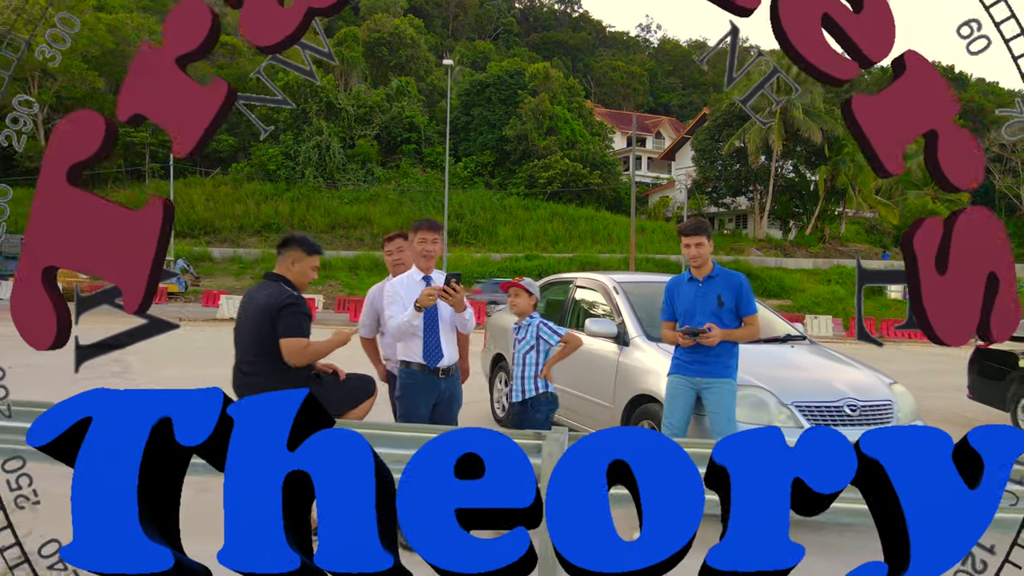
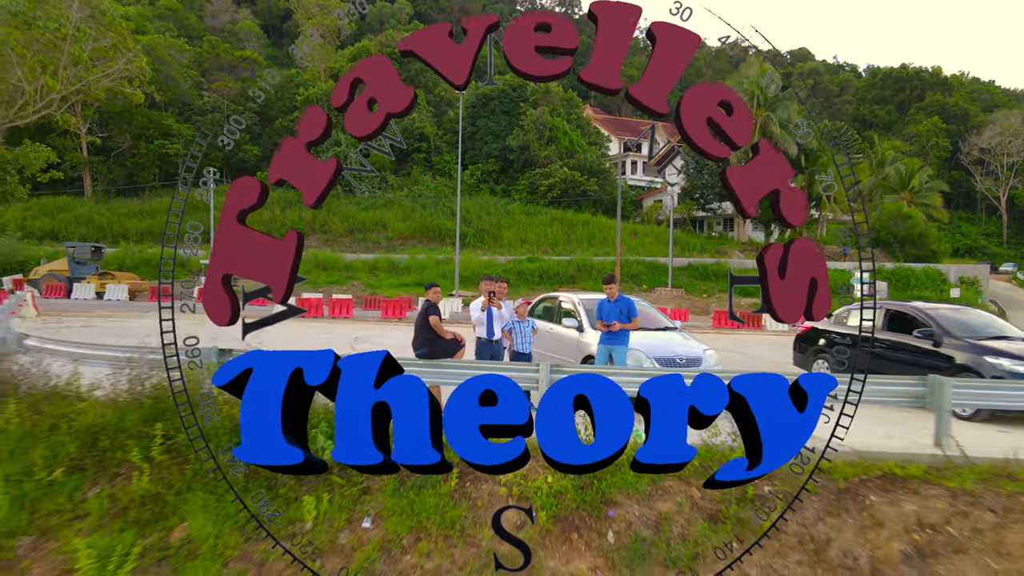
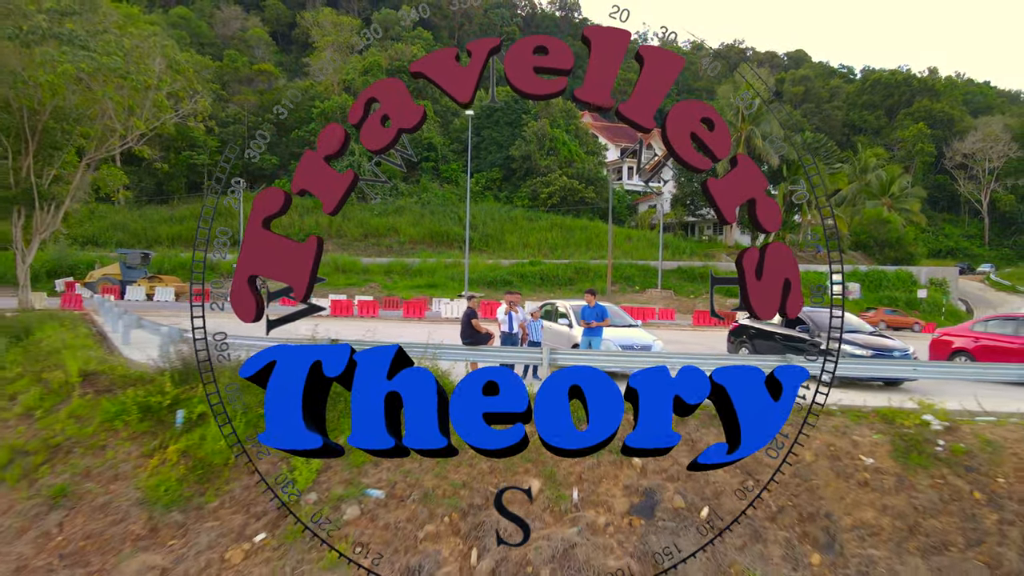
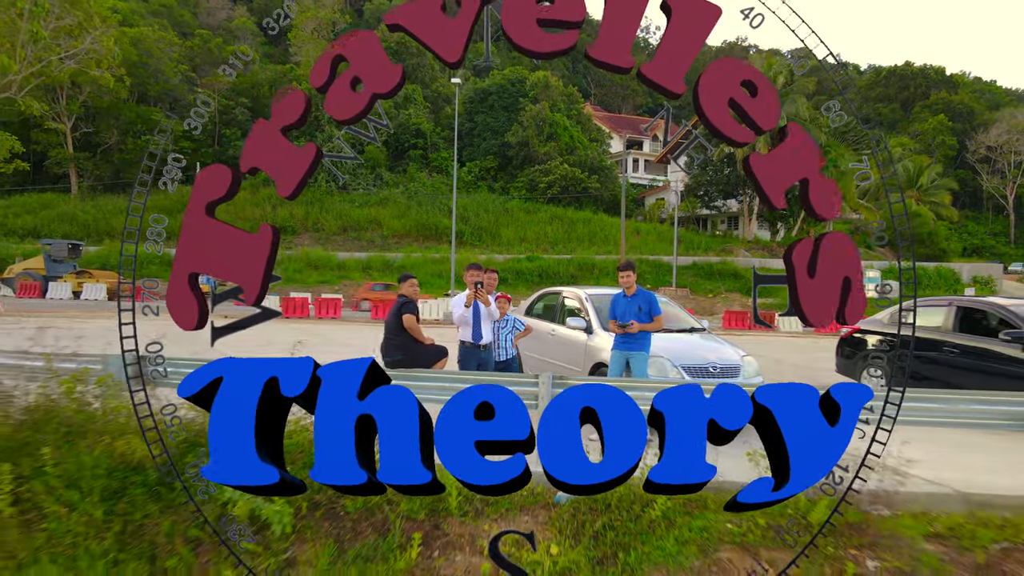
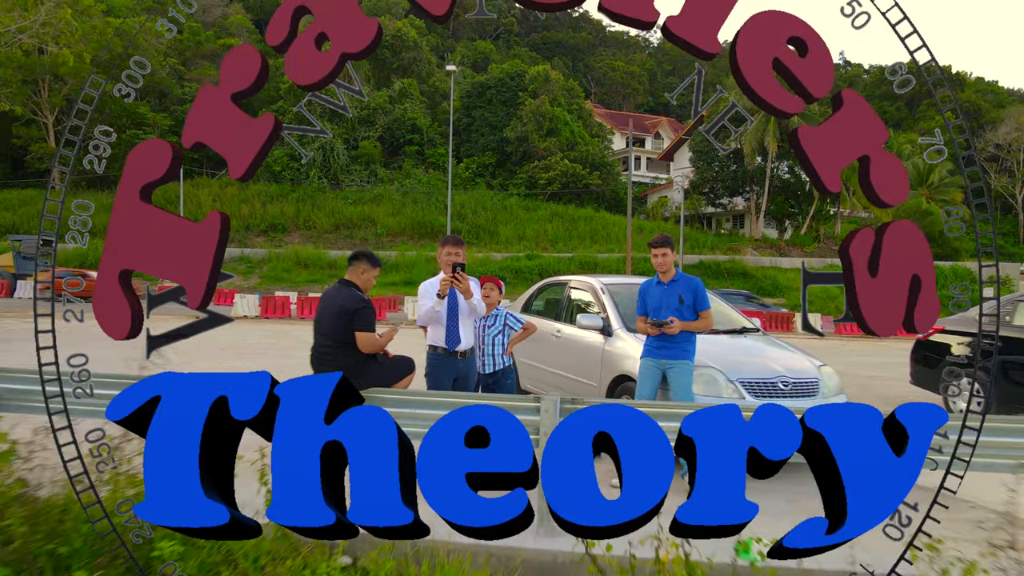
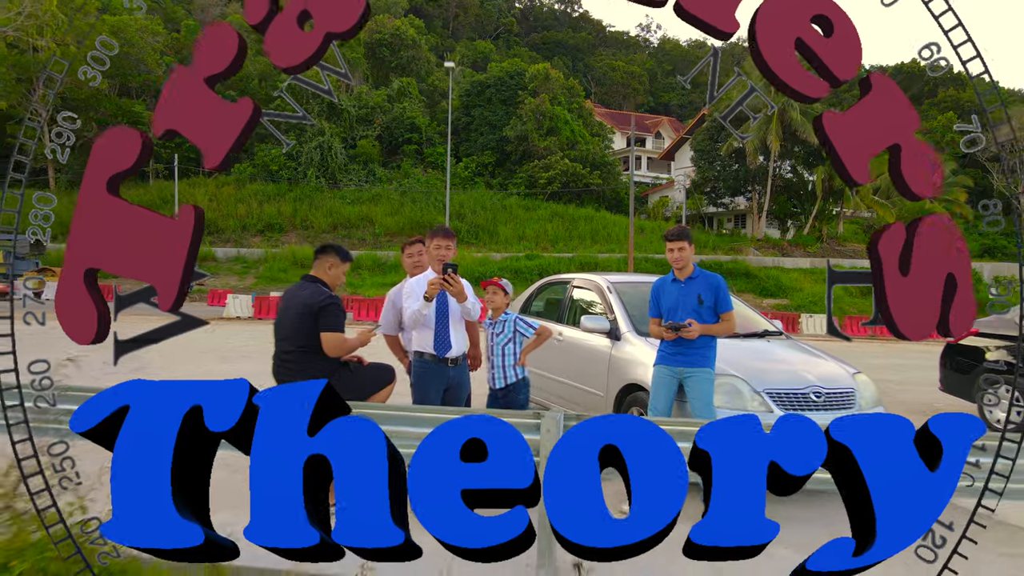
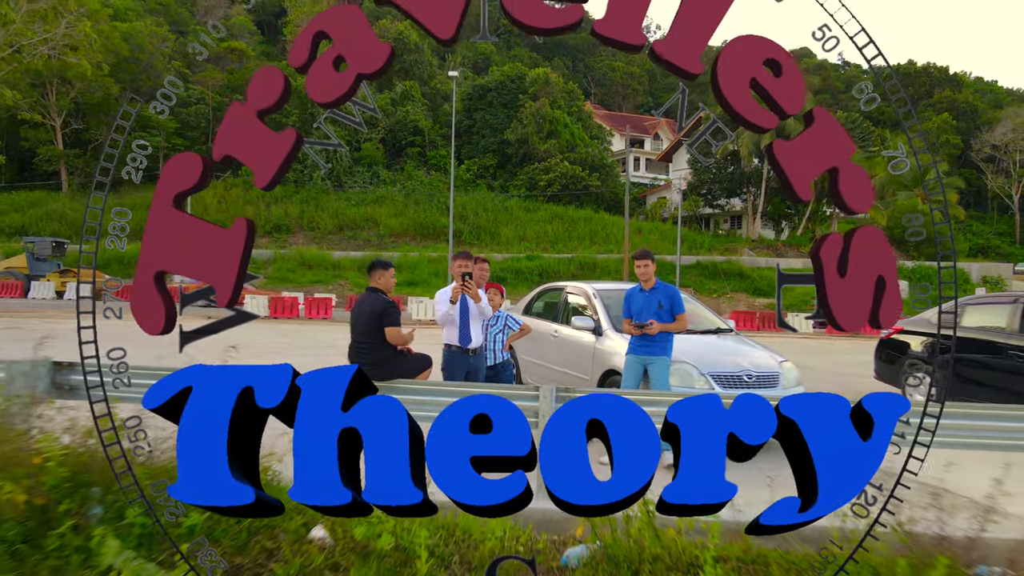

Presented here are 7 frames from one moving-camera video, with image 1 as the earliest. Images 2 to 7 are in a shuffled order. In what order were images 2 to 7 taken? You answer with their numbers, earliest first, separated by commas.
6, 5, 7, 4, 2, 3
